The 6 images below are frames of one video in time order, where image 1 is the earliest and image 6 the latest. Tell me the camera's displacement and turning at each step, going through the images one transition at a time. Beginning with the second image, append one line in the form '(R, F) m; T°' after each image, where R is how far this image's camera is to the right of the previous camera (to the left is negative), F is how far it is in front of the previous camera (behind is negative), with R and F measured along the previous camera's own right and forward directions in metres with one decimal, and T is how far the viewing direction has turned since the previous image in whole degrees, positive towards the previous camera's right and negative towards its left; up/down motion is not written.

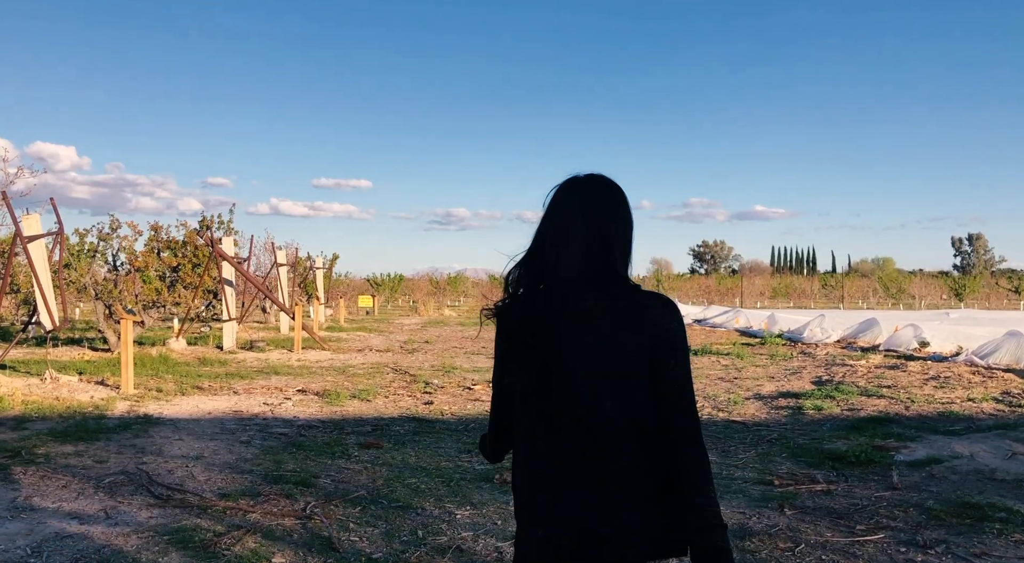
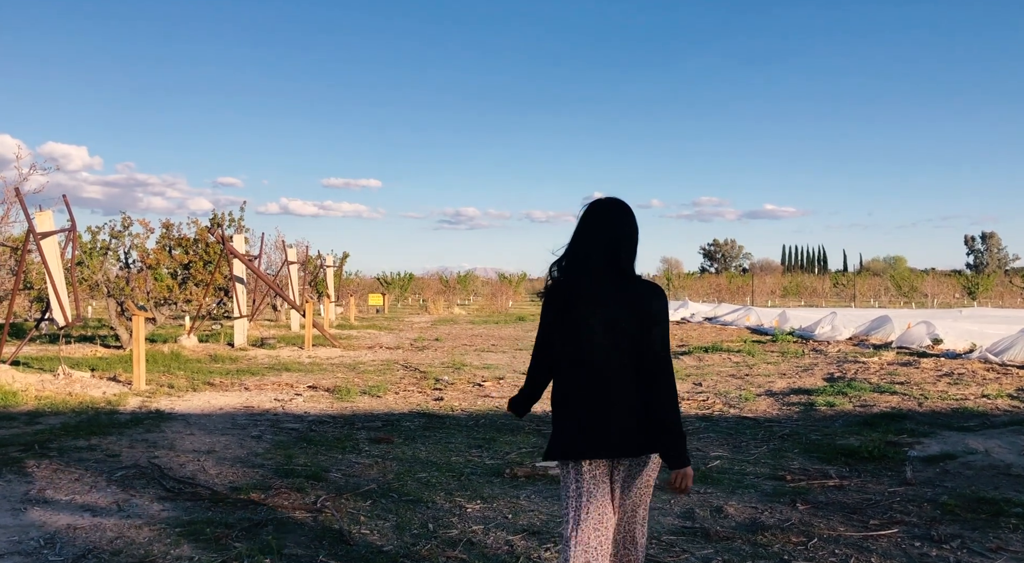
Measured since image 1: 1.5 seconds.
(0.0, 0.0) m; -1°
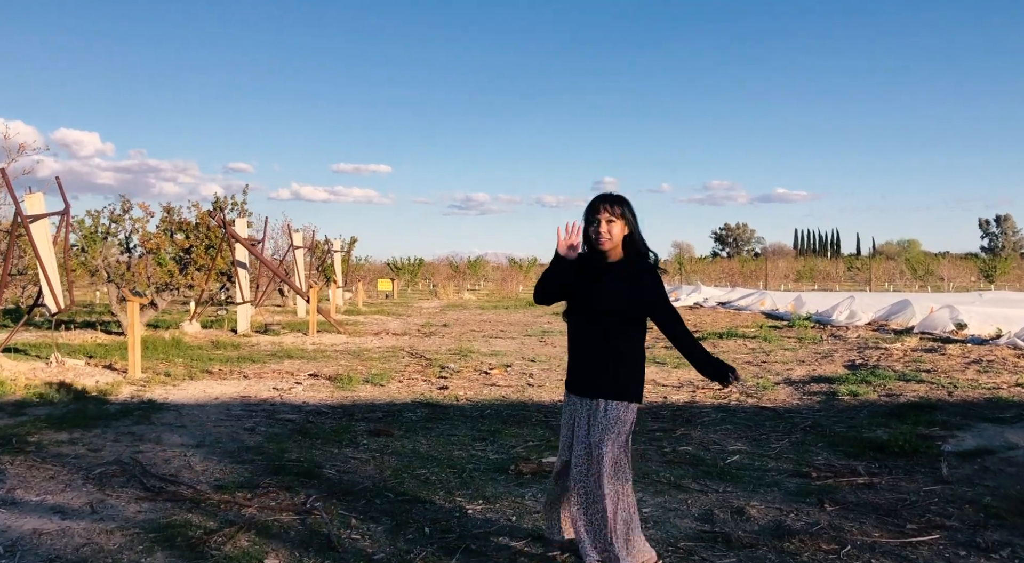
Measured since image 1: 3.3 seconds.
(0.0, +0.4) m; -1°
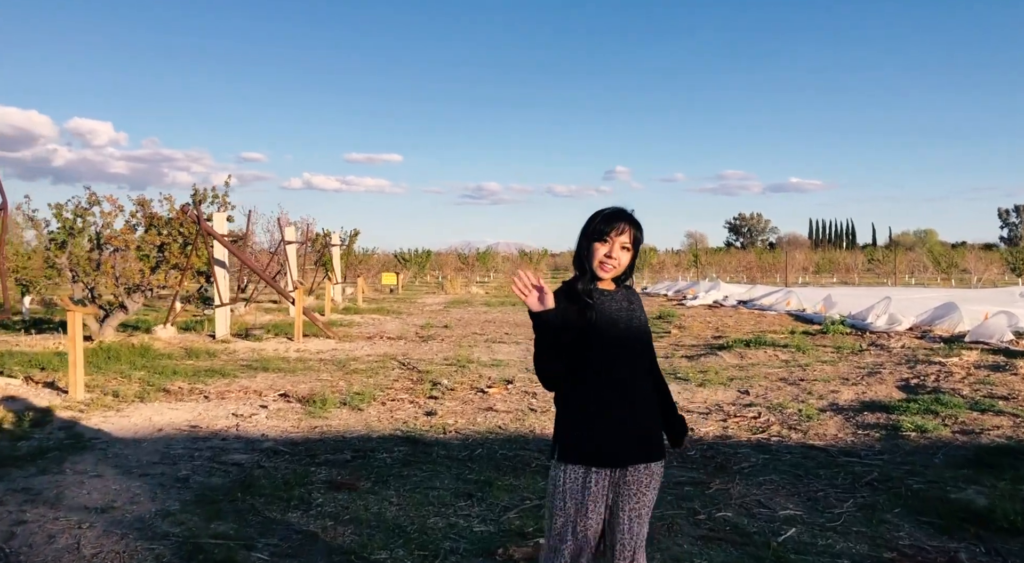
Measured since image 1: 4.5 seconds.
(+0.1, +1.3) m; -1°
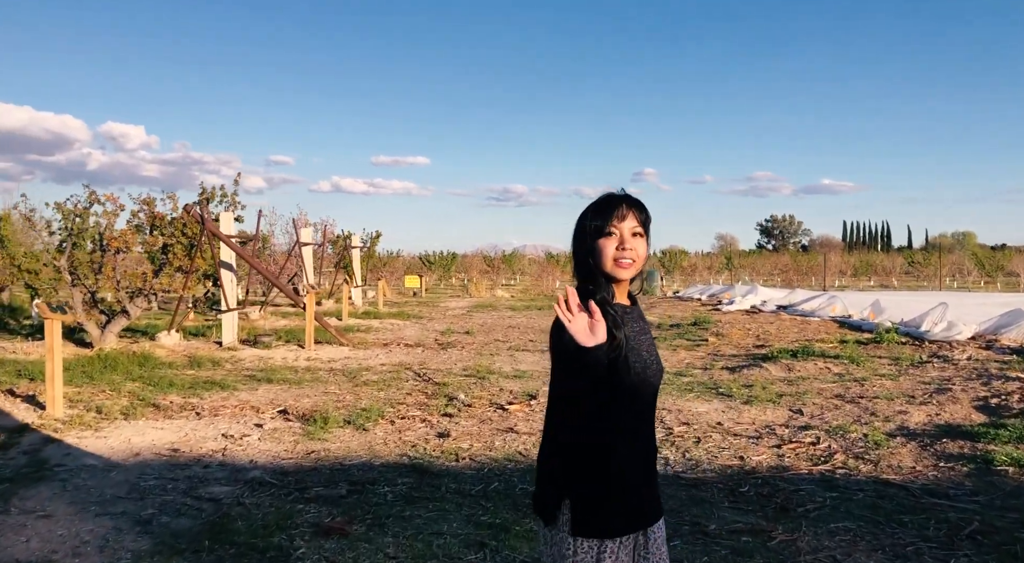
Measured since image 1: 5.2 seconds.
(0.0, +0.8) m; -2°
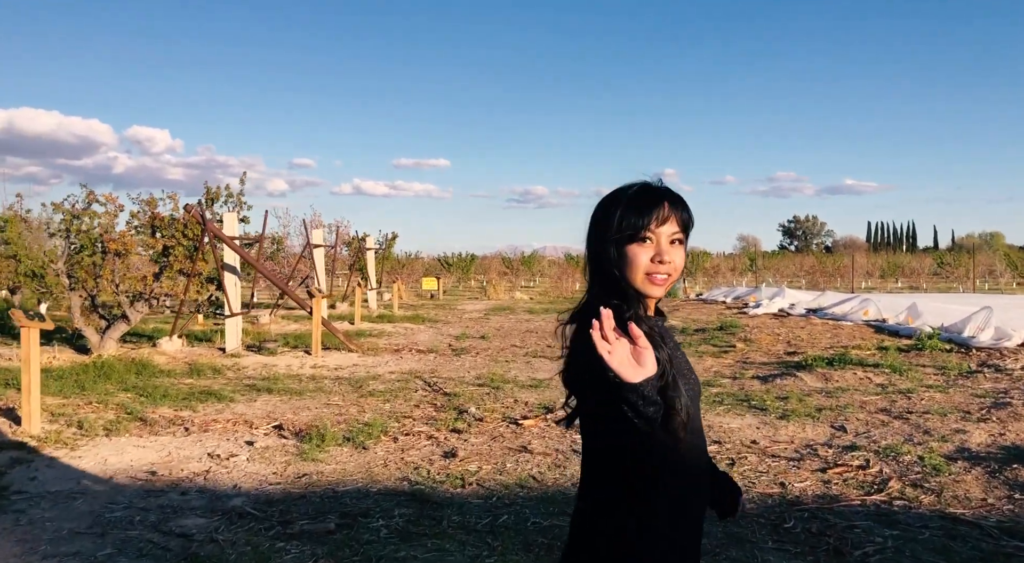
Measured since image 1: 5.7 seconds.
(+0.1, +0.6) m; -1°
